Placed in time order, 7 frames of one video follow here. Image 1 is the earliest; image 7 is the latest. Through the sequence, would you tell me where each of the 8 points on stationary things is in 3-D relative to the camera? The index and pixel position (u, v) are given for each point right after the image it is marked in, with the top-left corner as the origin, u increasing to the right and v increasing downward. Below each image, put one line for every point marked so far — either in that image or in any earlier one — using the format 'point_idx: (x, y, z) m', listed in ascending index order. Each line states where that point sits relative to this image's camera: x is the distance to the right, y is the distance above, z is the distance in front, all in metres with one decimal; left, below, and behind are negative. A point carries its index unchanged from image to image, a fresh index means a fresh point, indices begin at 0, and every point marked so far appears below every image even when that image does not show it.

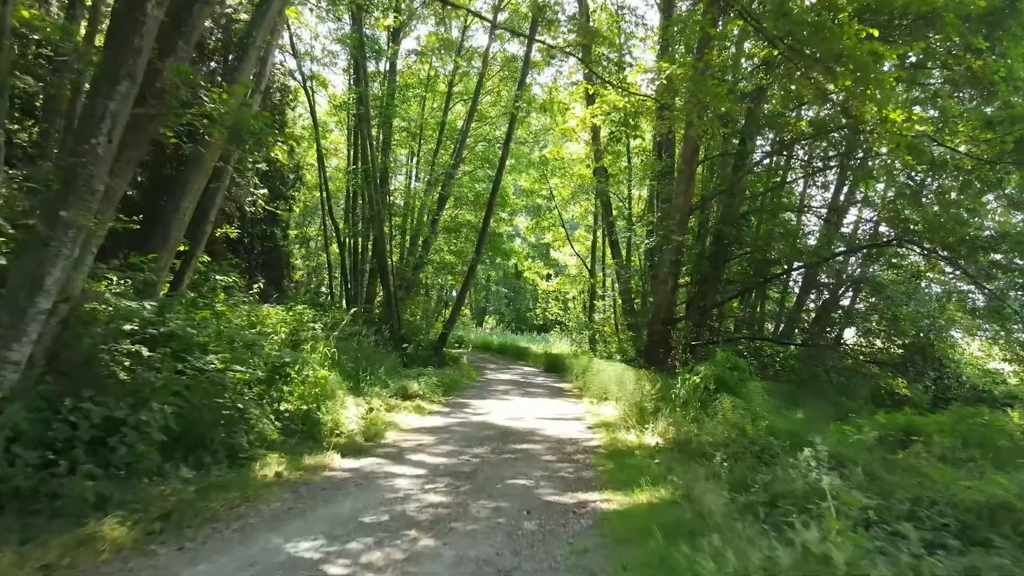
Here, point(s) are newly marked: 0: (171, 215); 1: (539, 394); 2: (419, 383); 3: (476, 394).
0: (-4.1, +0.9, +9.2) m
1: (+0.4, -1.8, +12.6) m
2: (-1.3, -1.3, +10.2) m
3: (-0.5, -1.6, +11.2) m
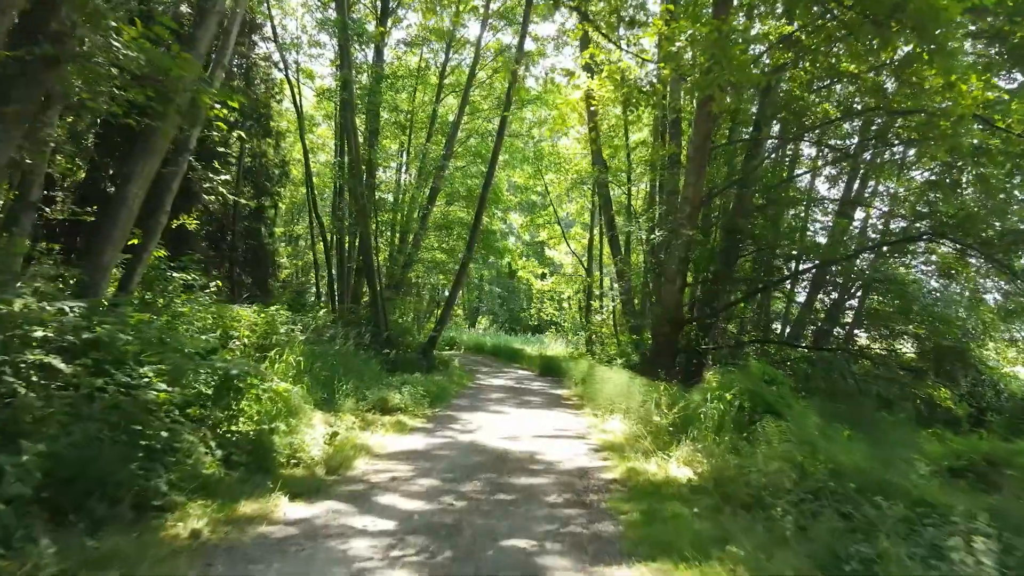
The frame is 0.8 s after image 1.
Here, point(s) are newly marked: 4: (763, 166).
0: (-4.2, +0.9, +8.0) m
1: (+0.4, -1.7, +11.5) m
2: (-1.3, -1.3, +9.1) m
3: (-0.6, -1.6, +10.1) m
4: (+4.1, +2.0, +12.4) m
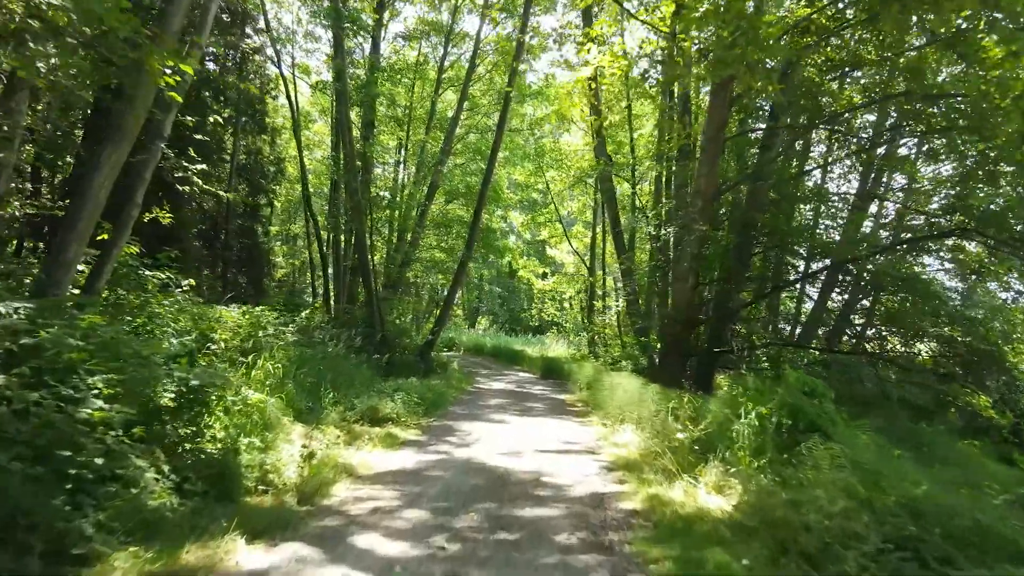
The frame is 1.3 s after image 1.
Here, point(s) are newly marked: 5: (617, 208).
0: (-4.2, +0.9, +7.3) m
1: (+0.4, -1.7, +10.8) m
2: (-1.3, -1.3, +8.4) m
3: (-0.6, -1.6, +9.4) m
4: (+4.1, +2.0, +11.7) m
5: (+2.7, +2.0, +19.4) m
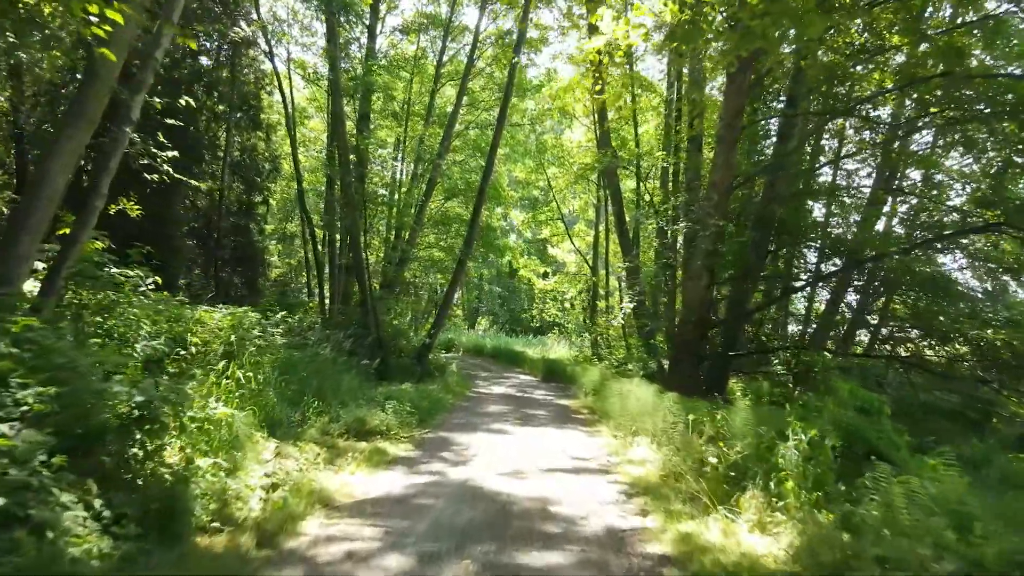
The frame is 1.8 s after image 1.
0: (-4.1, +0.9, +6.6) m
1: (+0.4, -1.7, +10.1) m
2: (-1.3, -1.3, +7.7) m
3: (-0.6, -1.6, +8.7) m
4: (+4.2, +2.0, +11.0) m
5: (+2.7, +2.0, +18.7) m
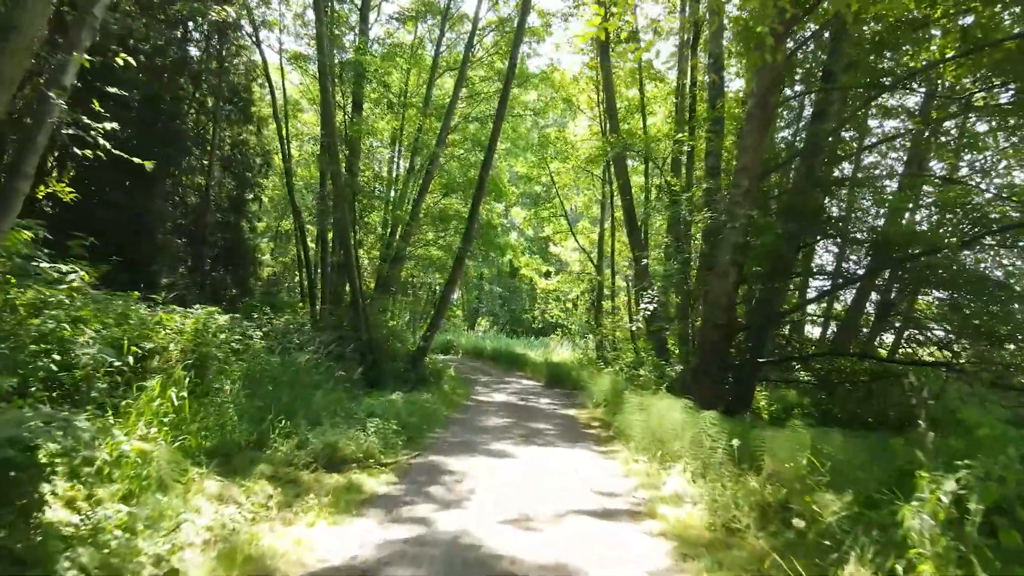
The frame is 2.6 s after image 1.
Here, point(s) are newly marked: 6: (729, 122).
0: (-4.1, +1.0, +5.4) m
1: (+0.4, -1.7, +8.9) m
2: (-1.3, -1.2, +6.5) m
3: (-0.5, -1.6, +7.6) m
4: (+4.2, +2.1, +9.8) m
5: (+2.8, +2.1, +17.5) m
6: (+3.4, +2.6, +11.8) m
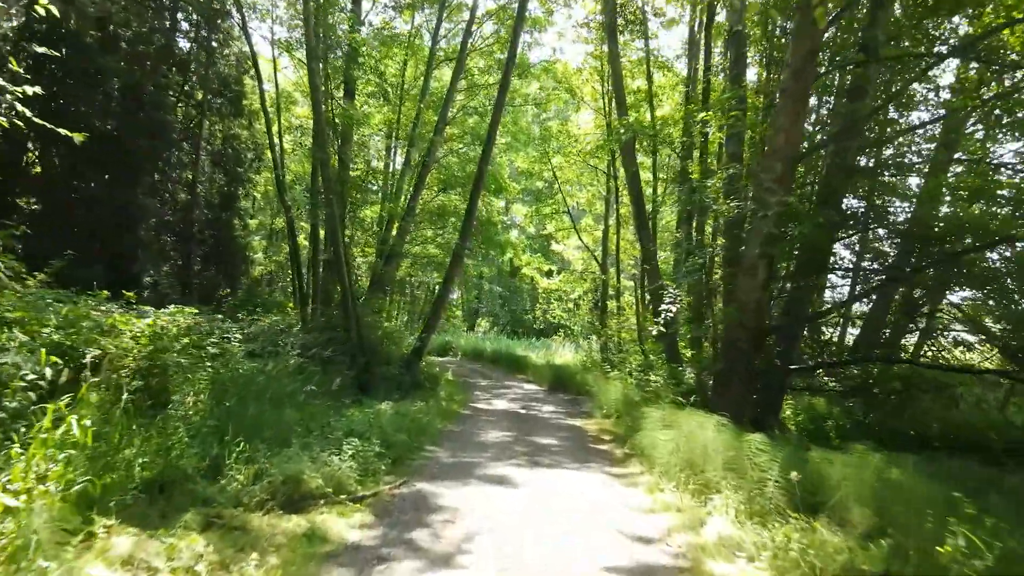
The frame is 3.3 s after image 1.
0: (-4.1, +1.0, +4.4) m
1: (+0.4, -1.7, +7.9) m
2: (-1.2, -1.2, +5.5) m
3: (-0.5, -1.5, +6.5) m
4: (+4.2, +2.1, +8.8) m
5: (+2.8, +2.1, +16.5) m
6: (+3.4, +2.6, +10.8) m
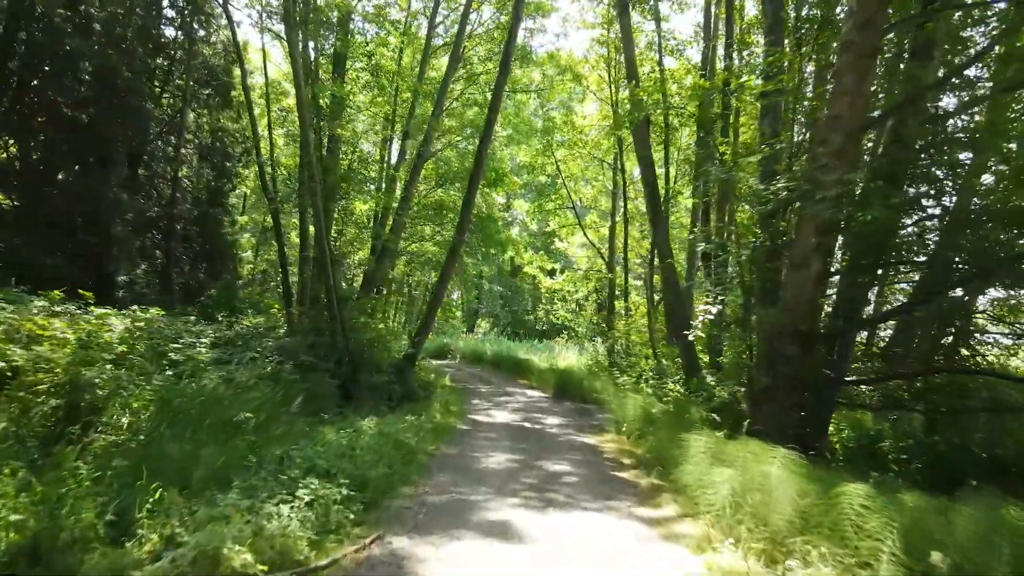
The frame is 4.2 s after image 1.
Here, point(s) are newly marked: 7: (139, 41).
0: (-4.0, +1.0, +3.1) m
1: (+0.5, -1.7, +6.6) m
2: (-1.2, -1.2, +4.2) m
3: (-0.5, -1.5, +5.2) m
4: (+4.3, +2.1, +7.5) m
5: (+2.8, +2.1, +15.2) m
6: (+3.5, +2.7, +9.5) m
7: (-9.0, +5.9, +17.9) m
